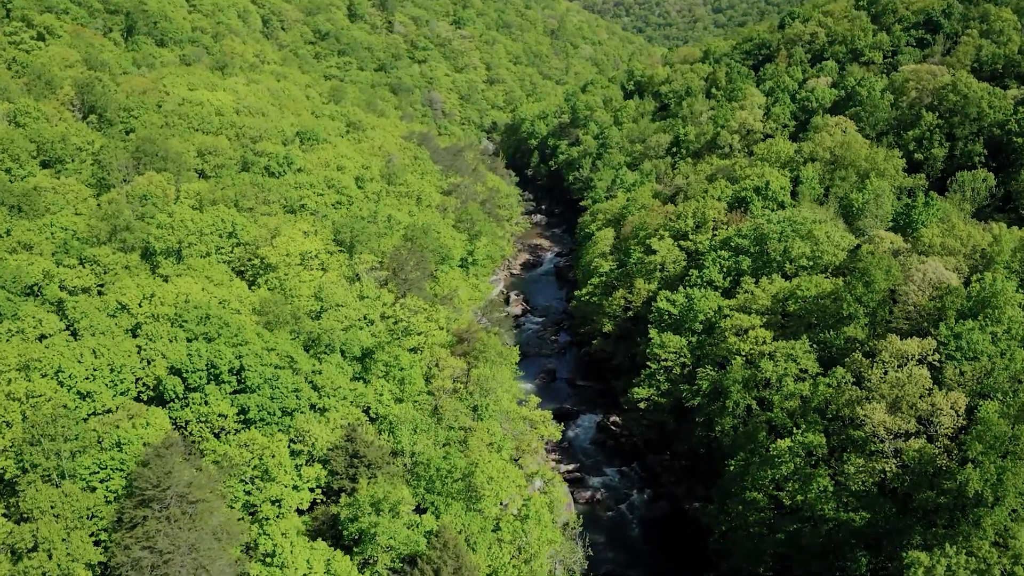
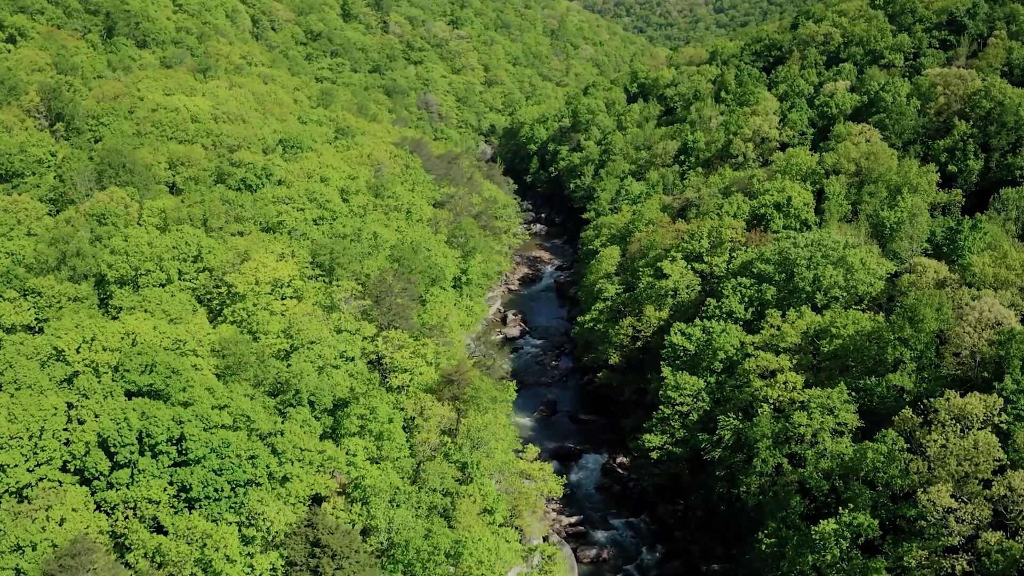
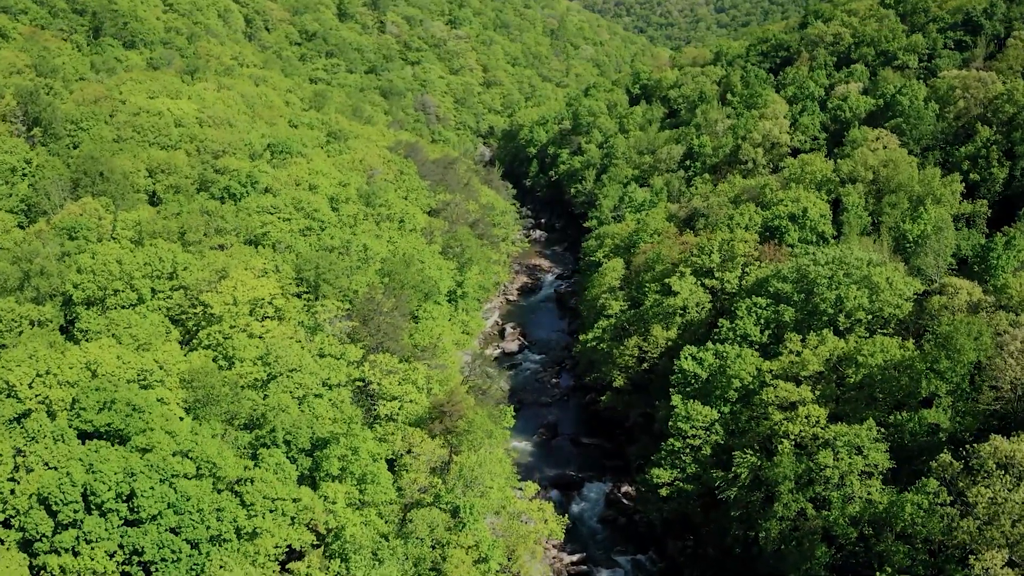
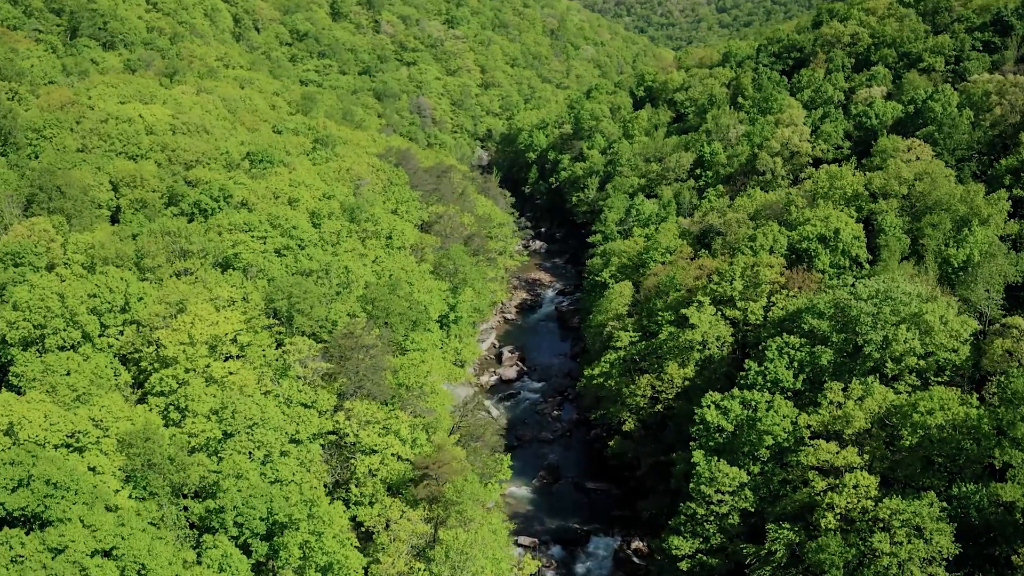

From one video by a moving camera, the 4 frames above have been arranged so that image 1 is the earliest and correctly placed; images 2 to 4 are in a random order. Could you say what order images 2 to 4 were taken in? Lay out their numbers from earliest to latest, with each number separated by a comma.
2, 3, 4
